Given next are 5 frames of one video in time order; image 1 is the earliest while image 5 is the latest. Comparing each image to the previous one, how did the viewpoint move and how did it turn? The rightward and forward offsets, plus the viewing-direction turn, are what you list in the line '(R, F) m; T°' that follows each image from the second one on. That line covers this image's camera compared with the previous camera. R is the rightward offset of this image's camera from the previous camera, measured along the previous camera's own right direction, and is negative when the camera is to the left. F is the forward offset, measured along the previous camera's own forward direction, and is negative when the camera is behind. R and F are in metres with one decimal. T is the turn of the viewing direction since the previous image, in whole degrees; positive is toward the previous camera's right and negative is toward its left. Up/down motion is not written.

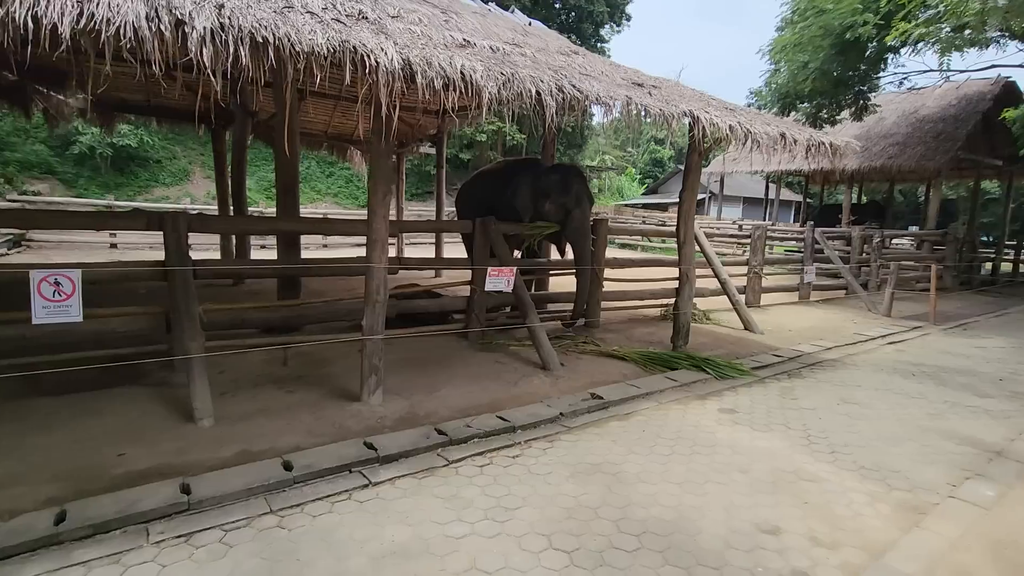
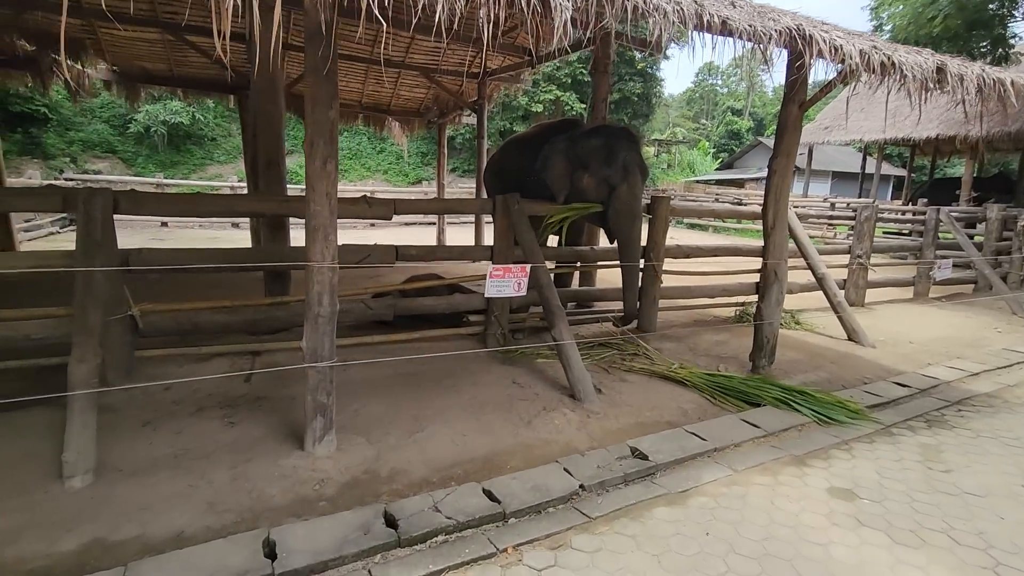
(+0.3, +1.1) m; -7°
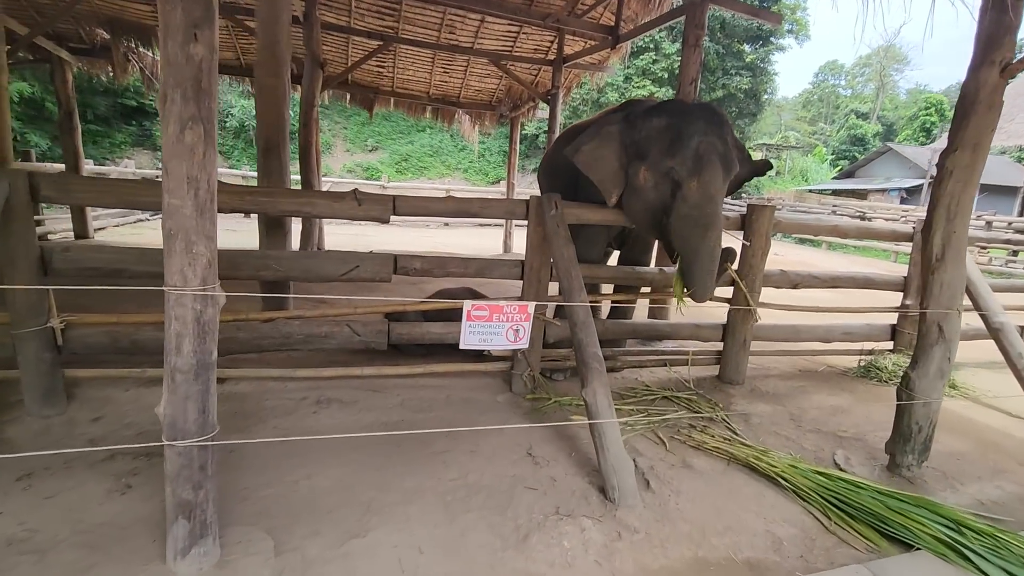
(+0.3, +1.0) m; -10°
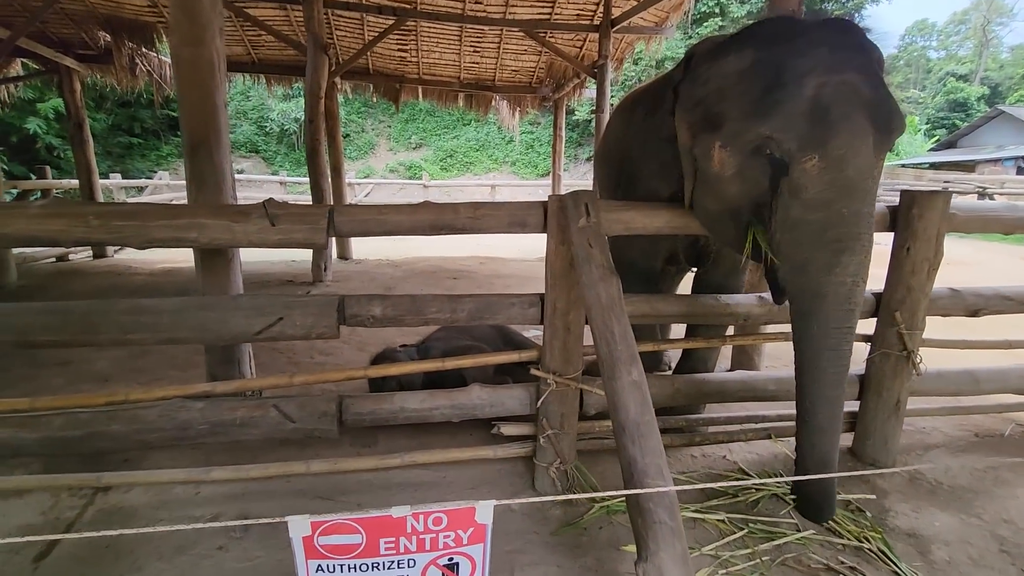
(+0.2, +1.1) m; -7°
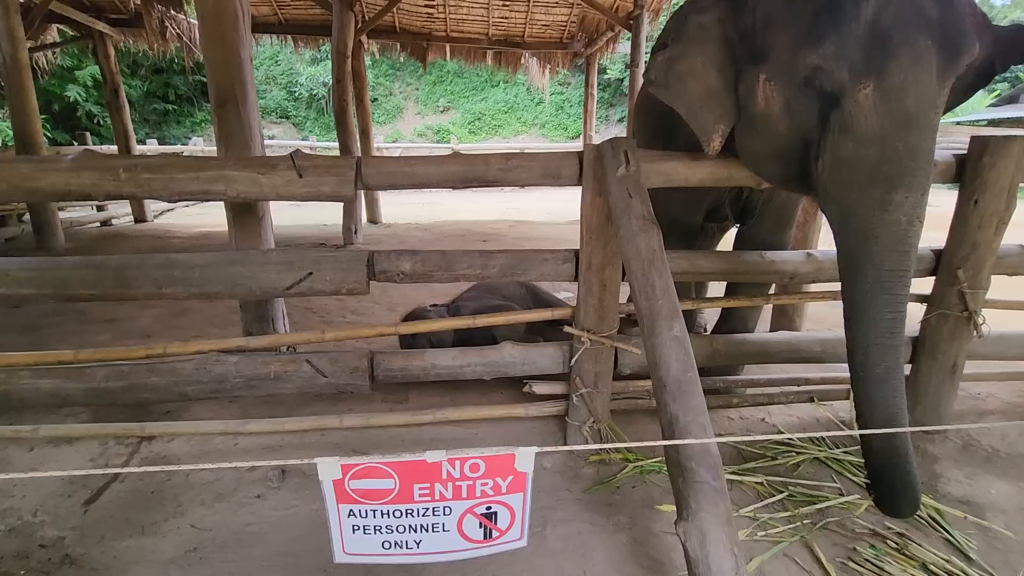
(0.0, +0.1) m; -3°
